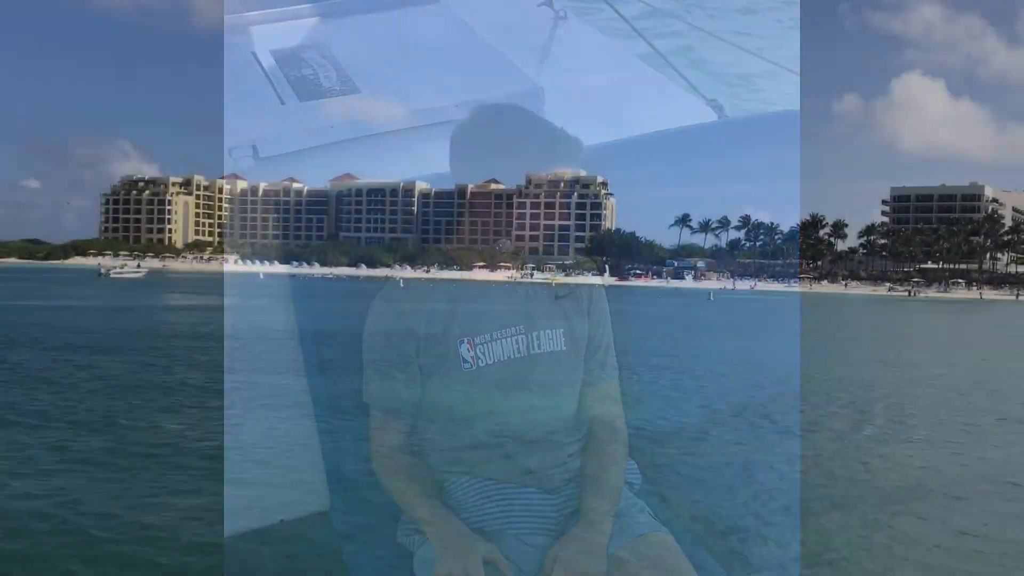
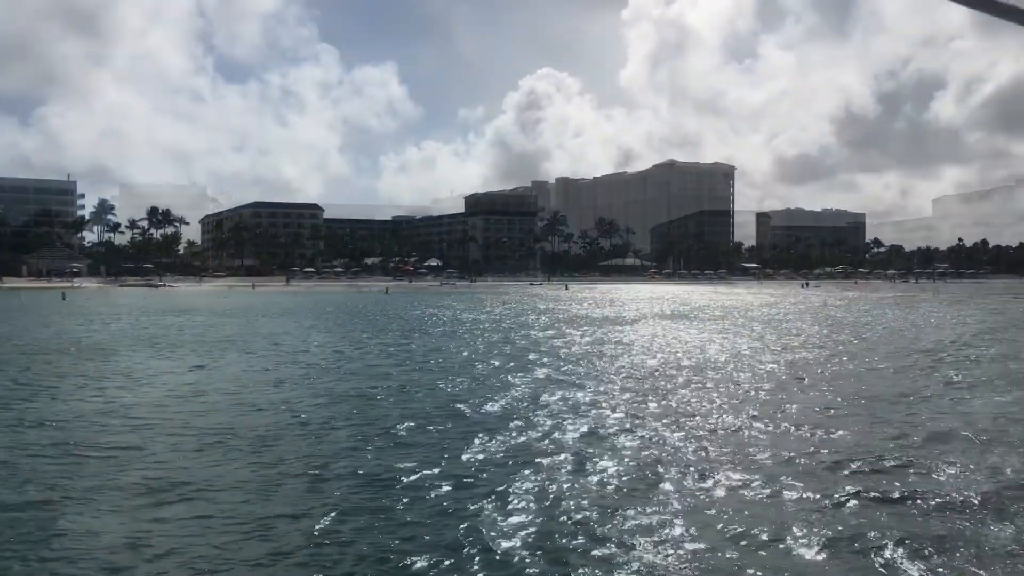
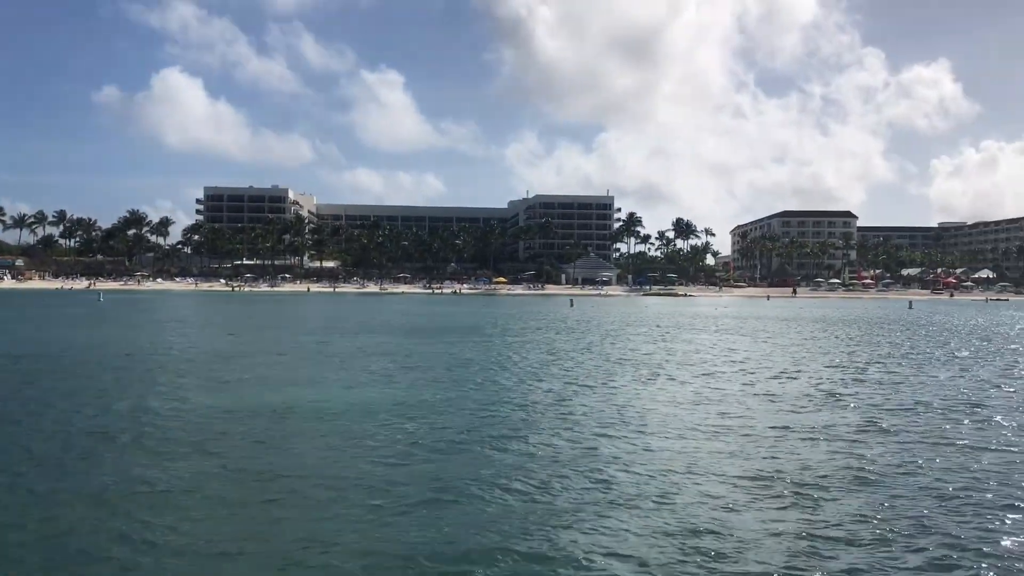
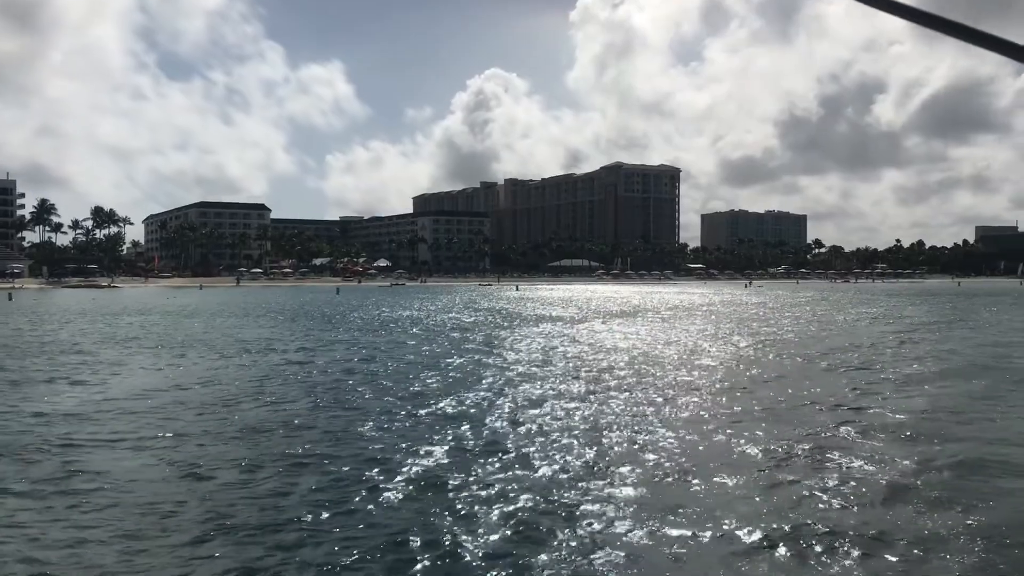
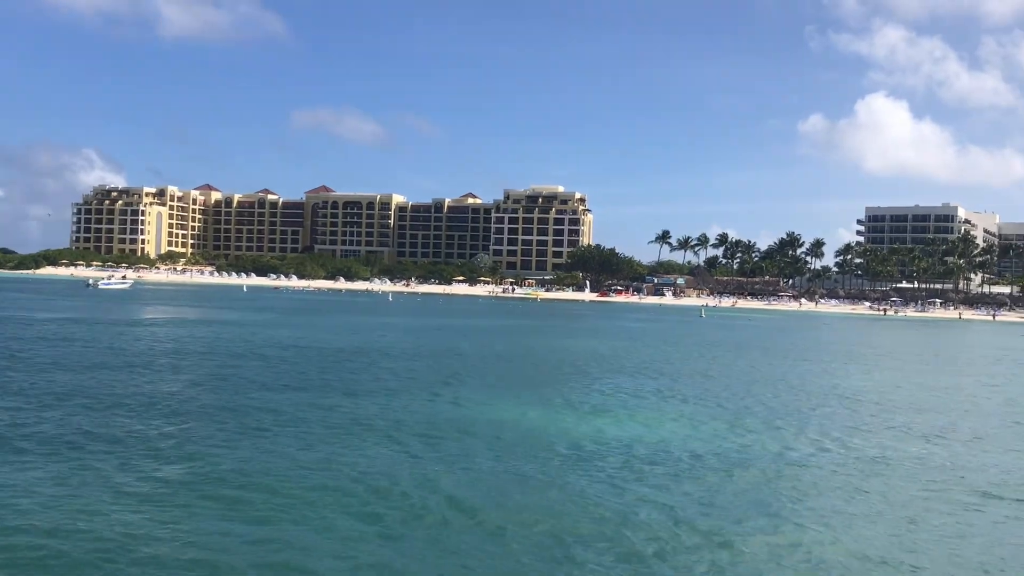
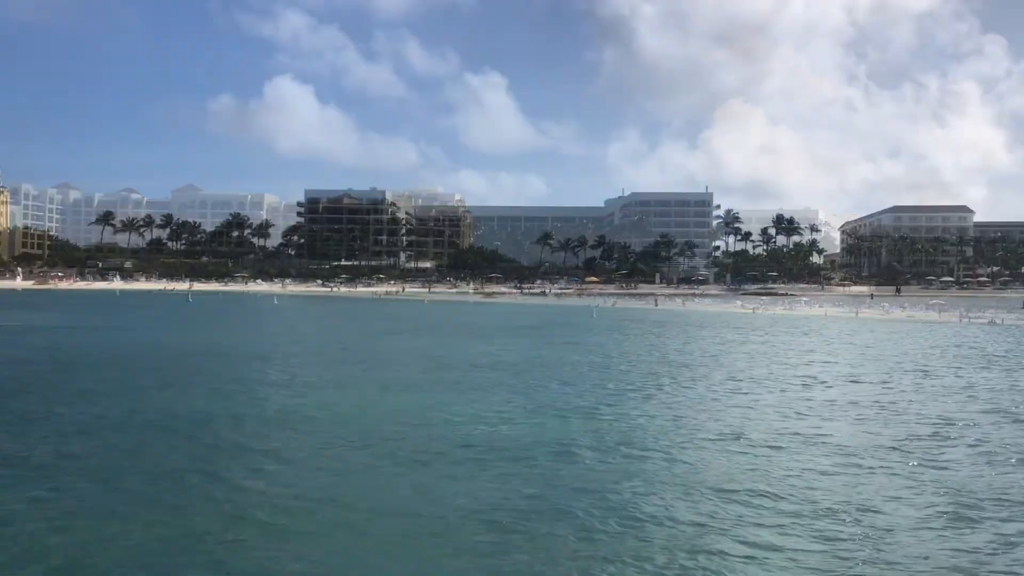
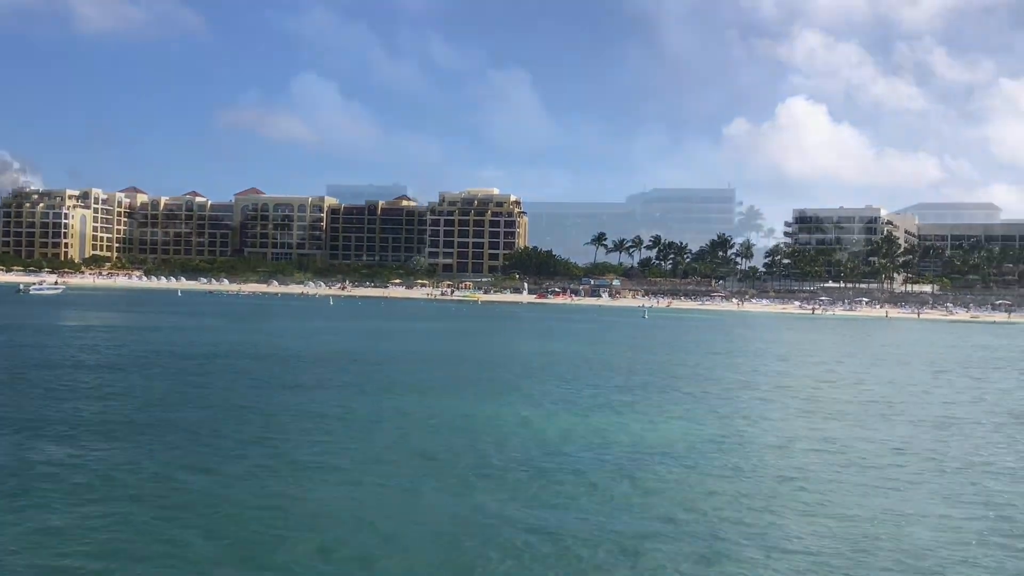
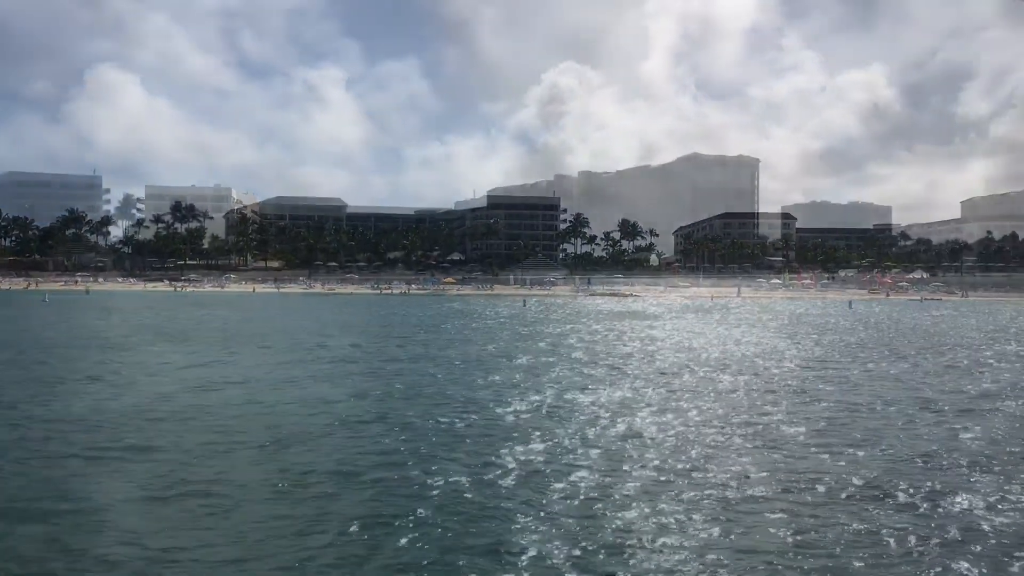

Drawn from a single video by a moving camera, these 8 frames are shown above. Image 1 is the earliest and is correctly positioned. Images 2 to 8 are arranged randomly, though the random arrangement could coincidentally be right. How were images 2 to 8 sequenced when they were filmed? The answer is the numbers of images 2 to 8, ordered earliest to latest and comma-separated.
5, 7, 6, 3, 8, 2, 4
